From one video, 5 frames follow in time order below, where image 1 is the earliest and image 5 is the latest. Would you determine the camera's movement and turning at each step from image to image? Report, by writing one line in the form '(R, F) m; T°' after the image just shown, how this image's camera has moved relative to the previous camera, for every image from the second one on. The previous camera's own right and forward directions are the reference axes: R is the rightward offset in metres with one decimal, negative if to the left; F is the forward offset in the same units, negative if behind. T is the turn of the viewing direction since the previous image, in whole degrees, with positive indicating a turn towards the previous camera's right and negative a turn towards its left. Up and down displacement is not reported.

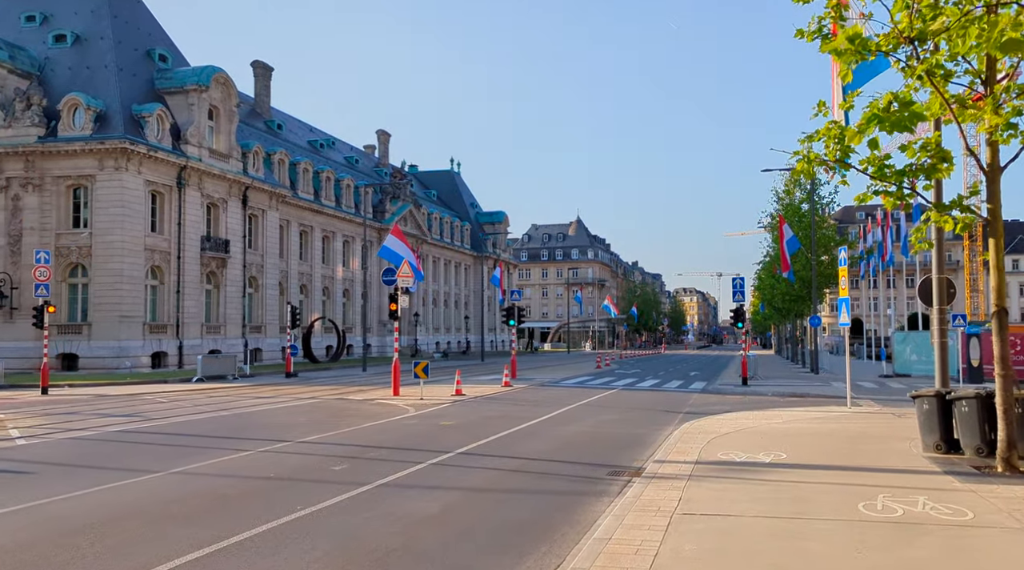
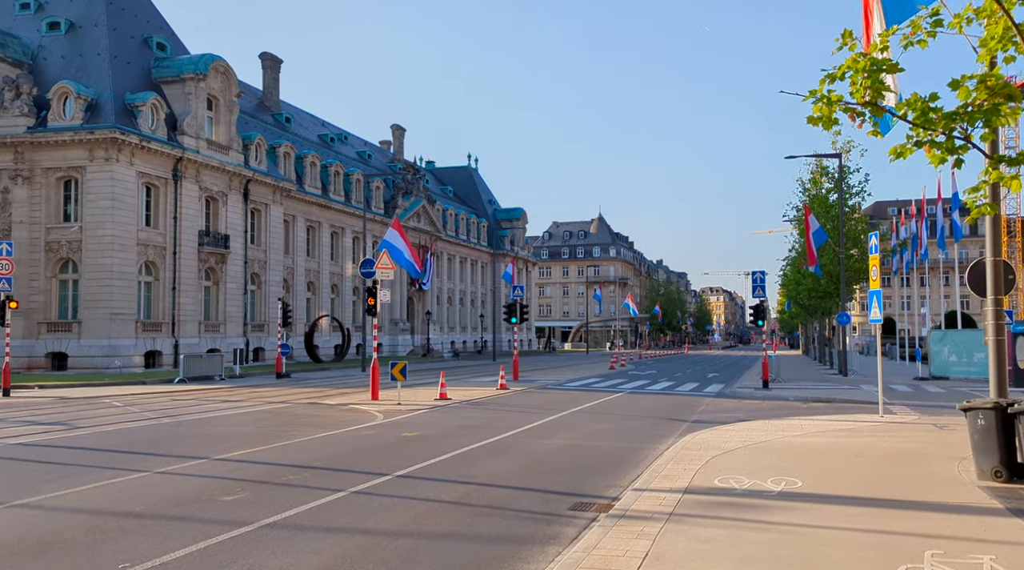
(+0.9, +2.4) m; -2°
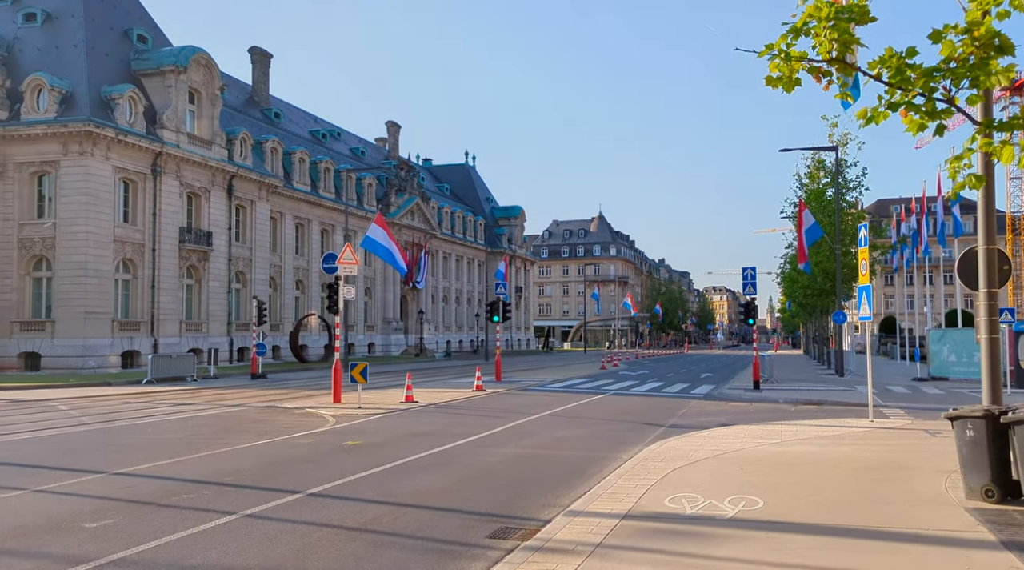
(+0.8, +1.2) m; 0°
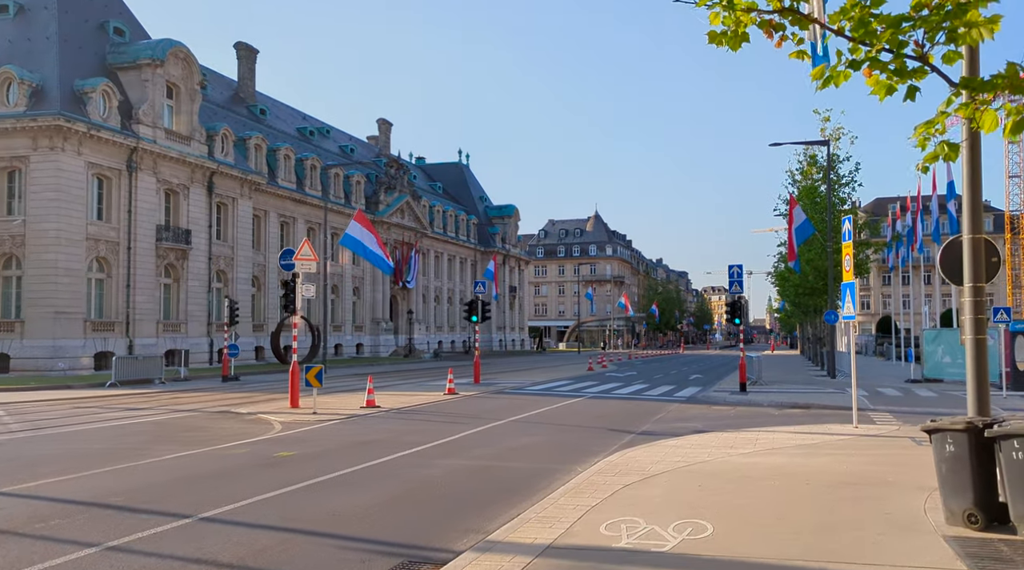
(+0.8, +1.1) m; 0°
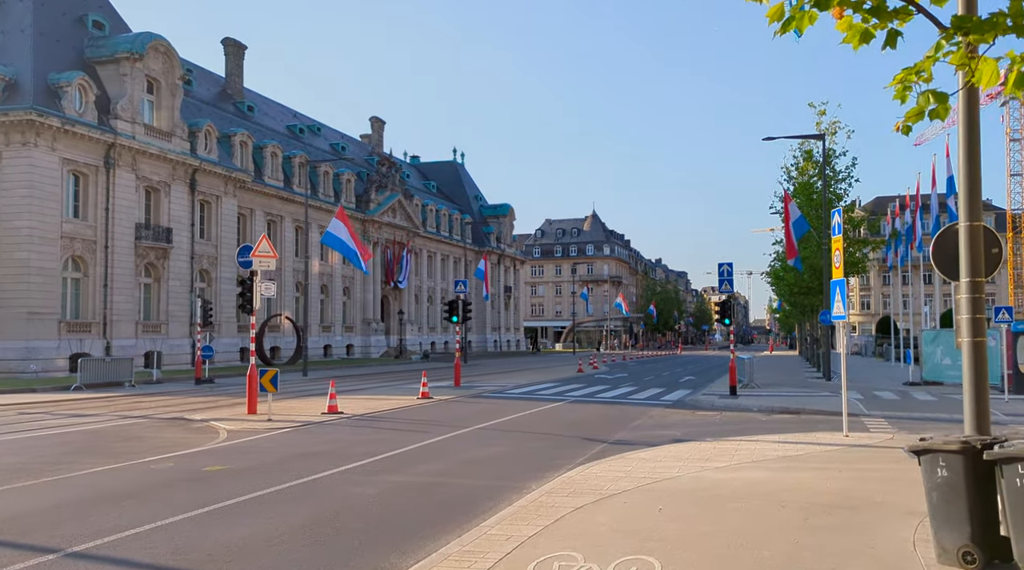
(+0.6, +1.1) m; 0°
